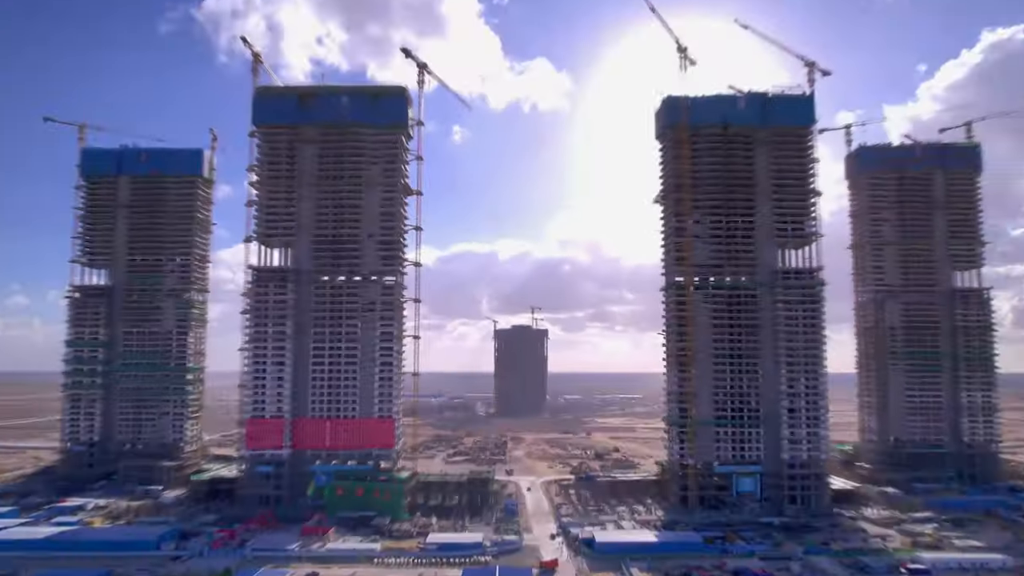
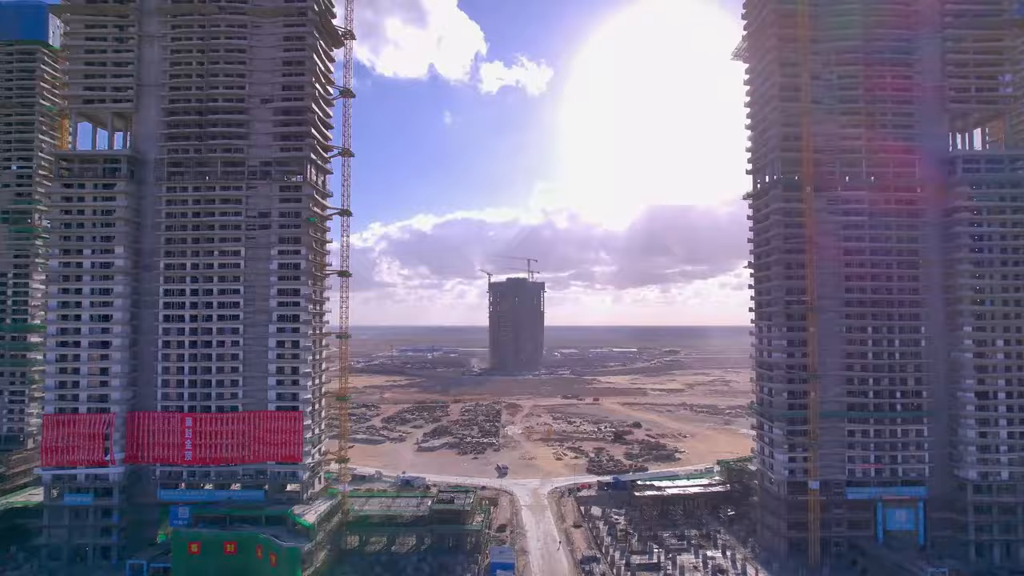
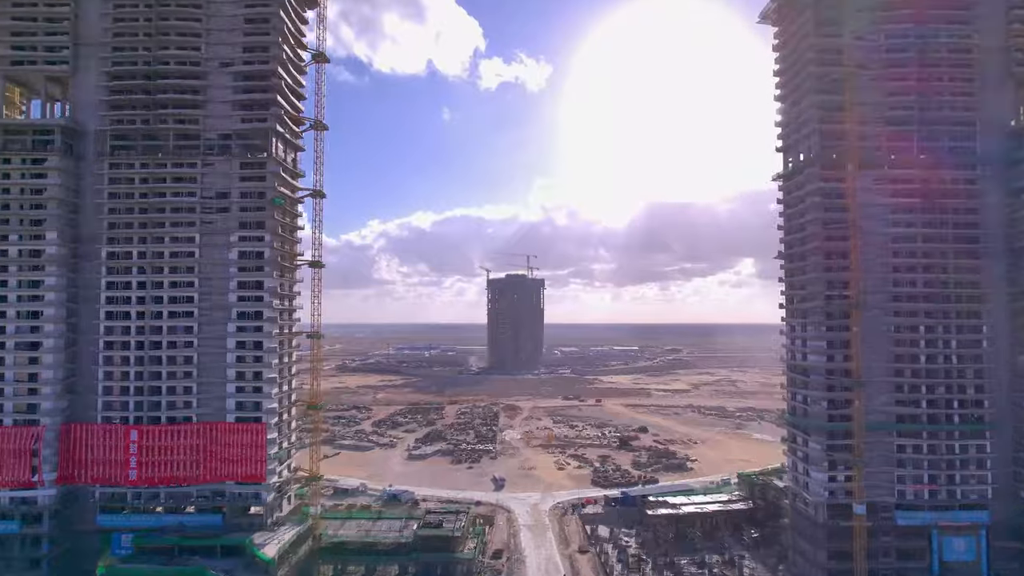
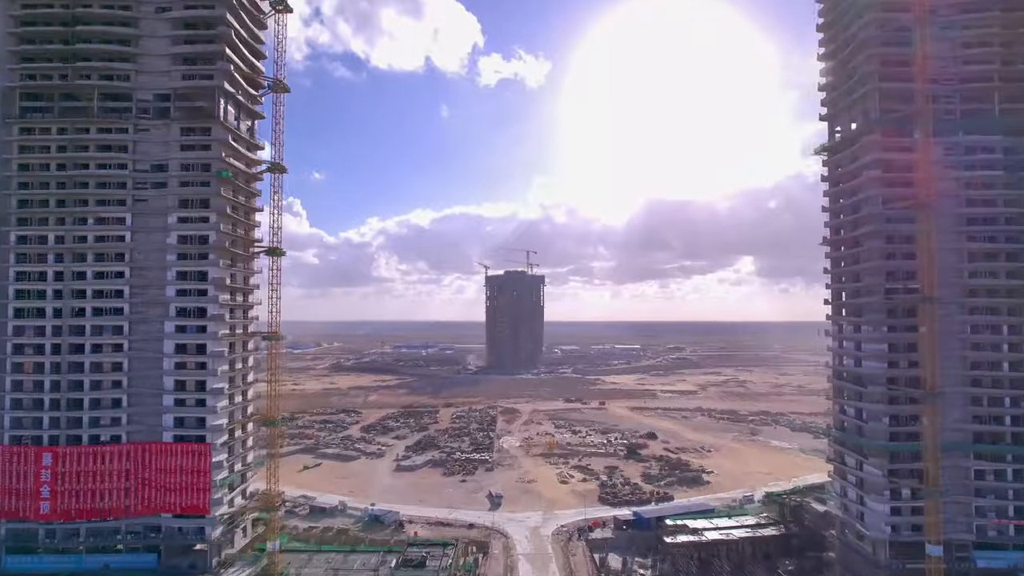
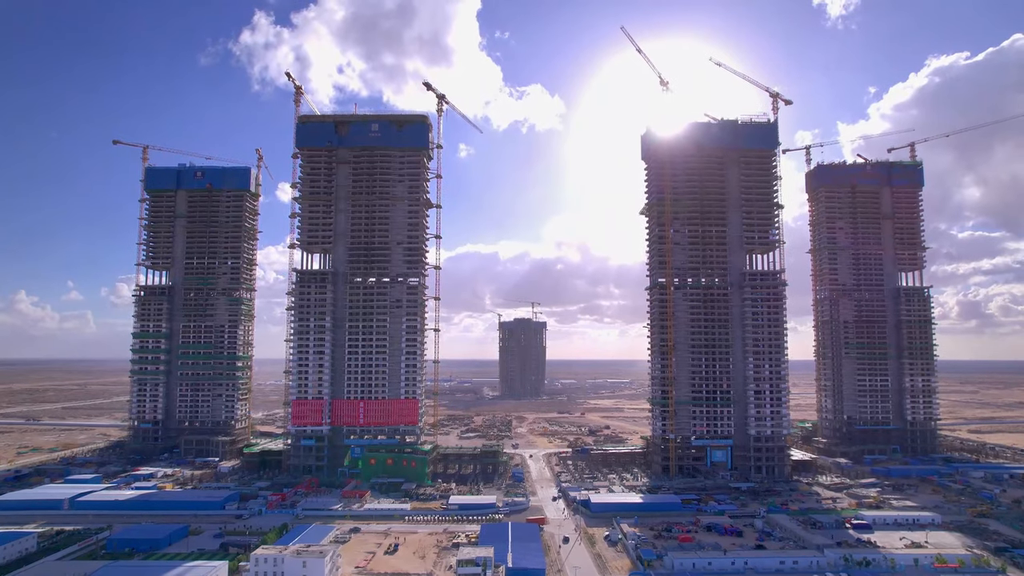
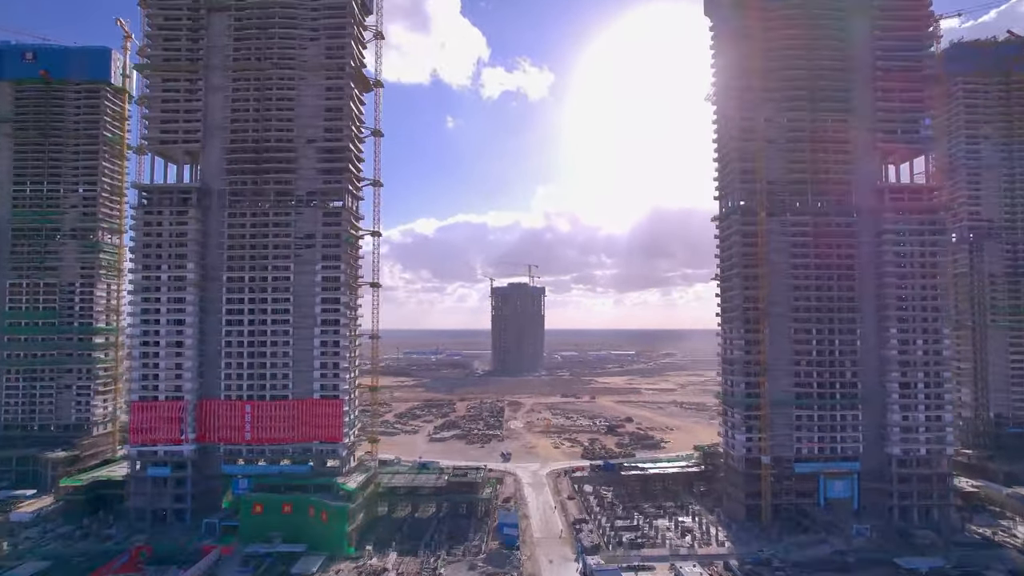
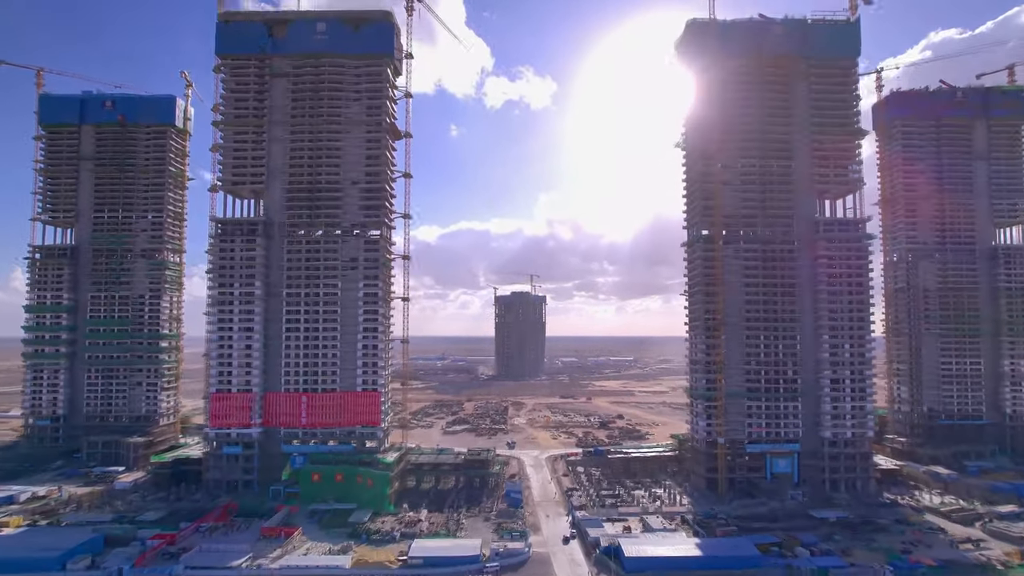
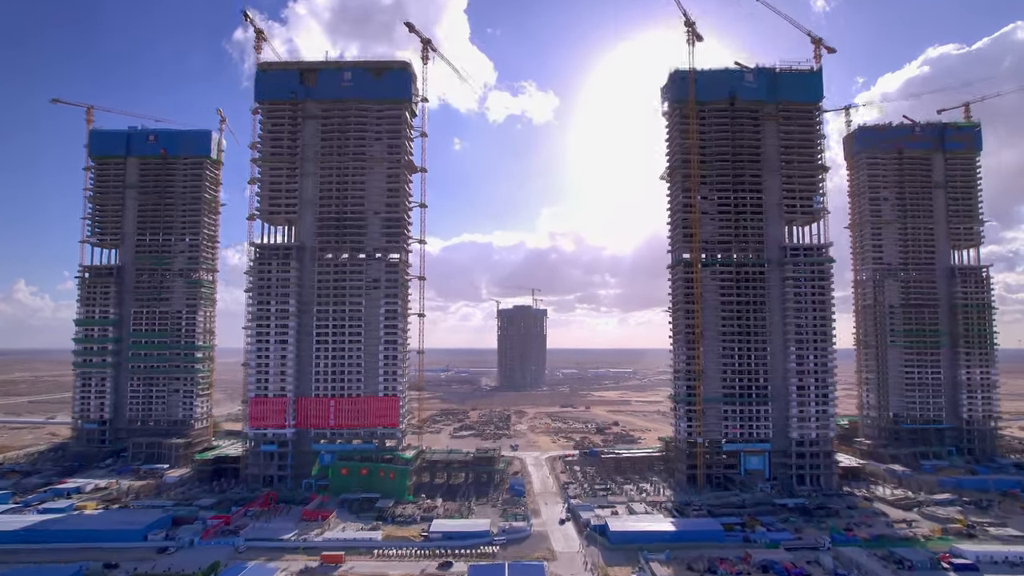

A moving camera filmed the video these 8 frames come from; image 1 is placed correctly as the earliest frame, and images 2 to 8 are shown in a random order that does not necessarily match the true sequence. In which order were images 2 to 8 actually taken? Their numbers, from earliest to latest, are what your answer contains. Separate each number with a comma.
5, 8, 7, 6, 2, 3, 4
